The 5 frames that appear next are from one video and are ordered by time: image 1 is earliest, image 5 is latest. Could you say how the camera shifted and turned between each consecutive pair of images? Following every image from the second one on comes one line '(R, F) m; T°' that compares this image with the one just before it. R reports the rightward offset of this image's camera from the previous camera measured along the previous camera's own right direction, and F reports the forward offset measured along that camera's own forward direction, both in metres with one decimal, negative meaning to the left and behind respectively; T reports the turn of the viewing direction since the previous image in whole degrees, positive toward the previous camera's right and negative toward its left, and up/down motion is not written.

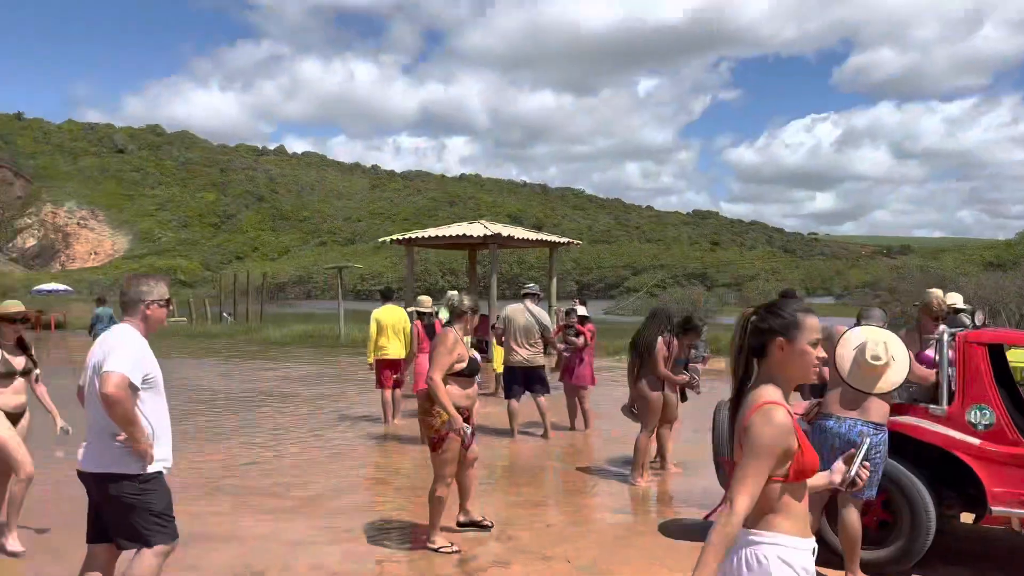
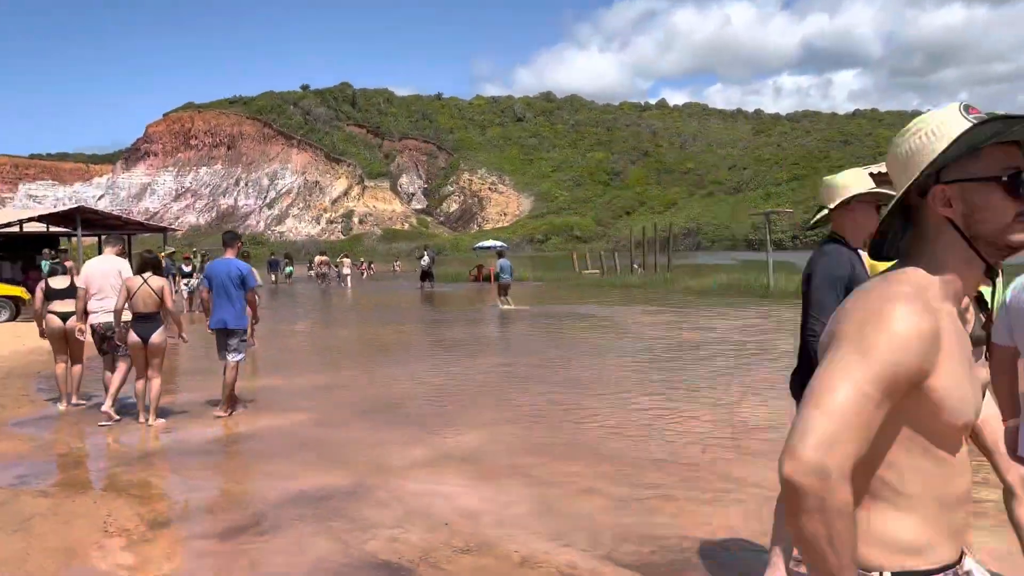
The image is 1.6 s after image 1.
(-1.2, +0.4) m; -26°
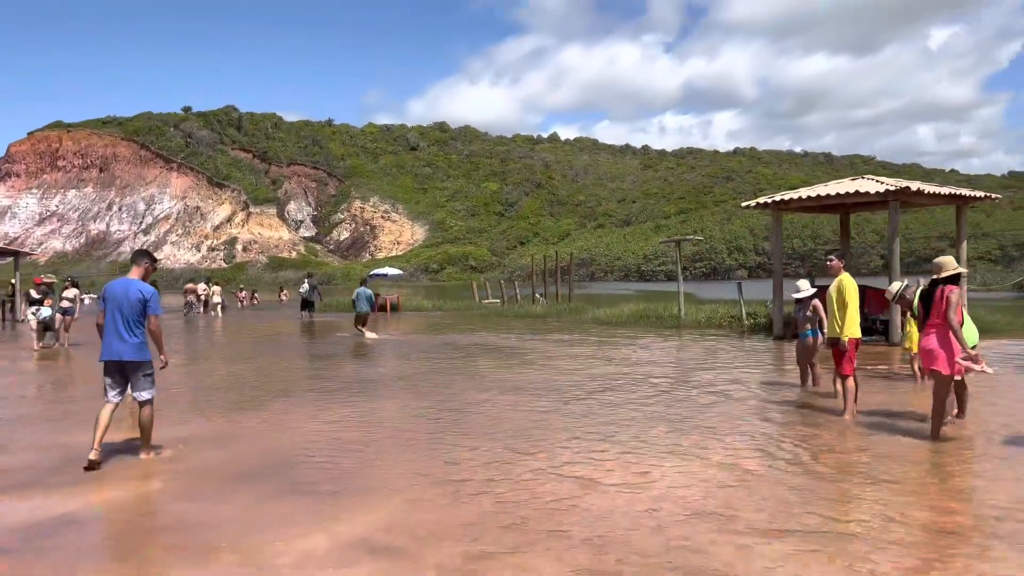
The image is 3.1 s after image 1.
(-0.1, +1.3) m; +8°
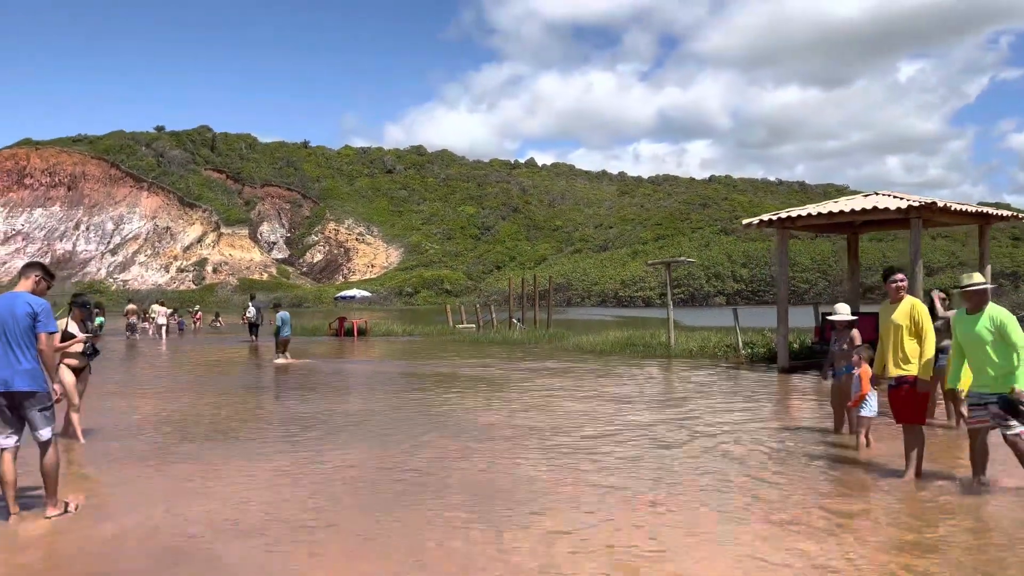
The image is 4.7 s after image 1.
(-0.1, +1.3) m; +2°
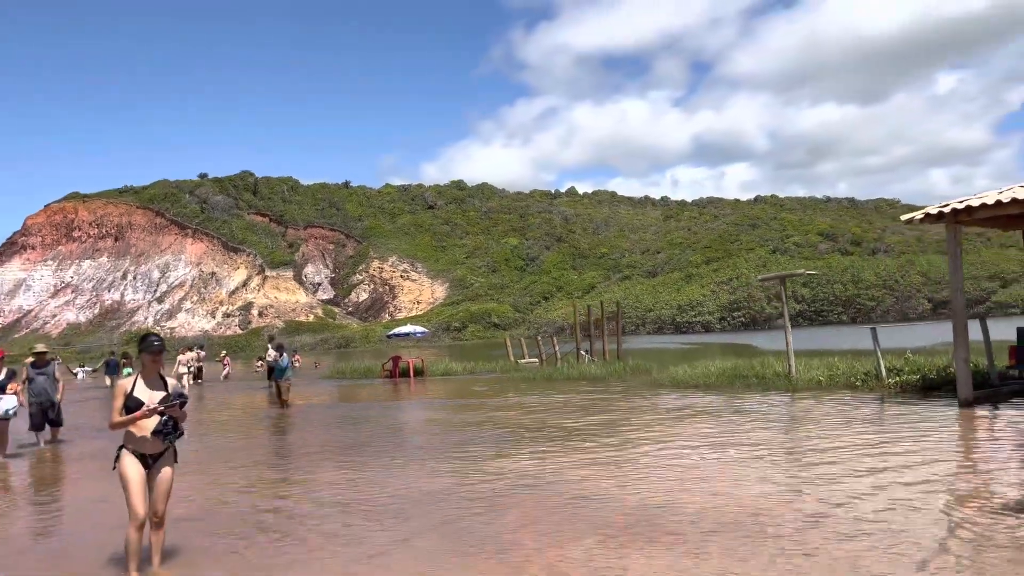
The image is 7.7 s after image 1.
(-0.7, +2.5) m; -3°
